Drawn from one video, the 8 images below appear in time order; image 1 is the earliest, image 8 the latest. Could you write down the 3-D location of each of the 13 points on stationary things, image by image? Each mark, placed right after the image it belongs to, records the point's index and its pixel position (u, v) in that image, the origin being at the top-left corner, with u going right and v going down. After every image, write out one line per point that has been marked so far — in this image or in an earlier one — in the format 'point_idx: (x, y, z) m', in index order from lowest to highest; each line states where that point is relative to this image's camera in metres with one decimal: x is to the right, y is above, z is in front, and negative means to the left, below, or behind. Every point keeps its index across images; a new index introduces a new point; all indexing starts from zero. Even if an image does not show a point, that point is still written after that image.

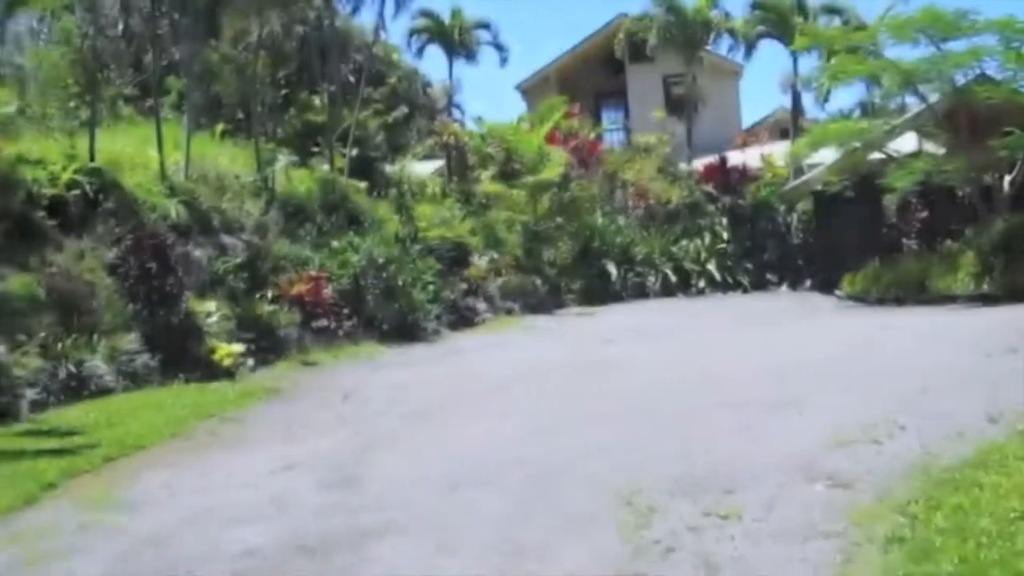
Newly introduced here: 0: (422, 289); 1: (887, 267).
0: (-1.3, 0.0, +17.5) m
1: (+5.9, +0.4, +18.7) m
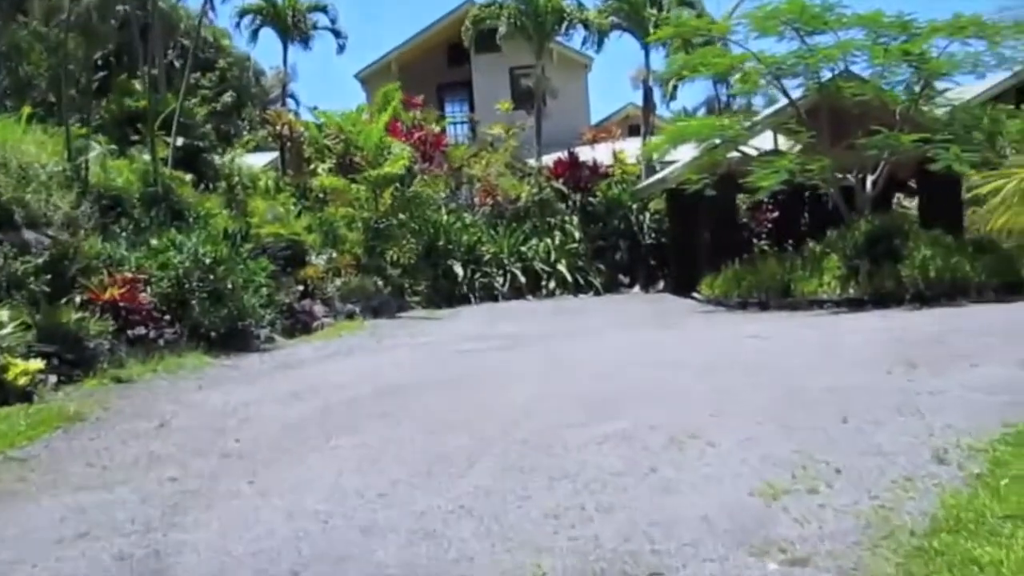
0: (-3.4, -0.1, +15.8) m
1: (+3.5, +0.3, +18.1) m
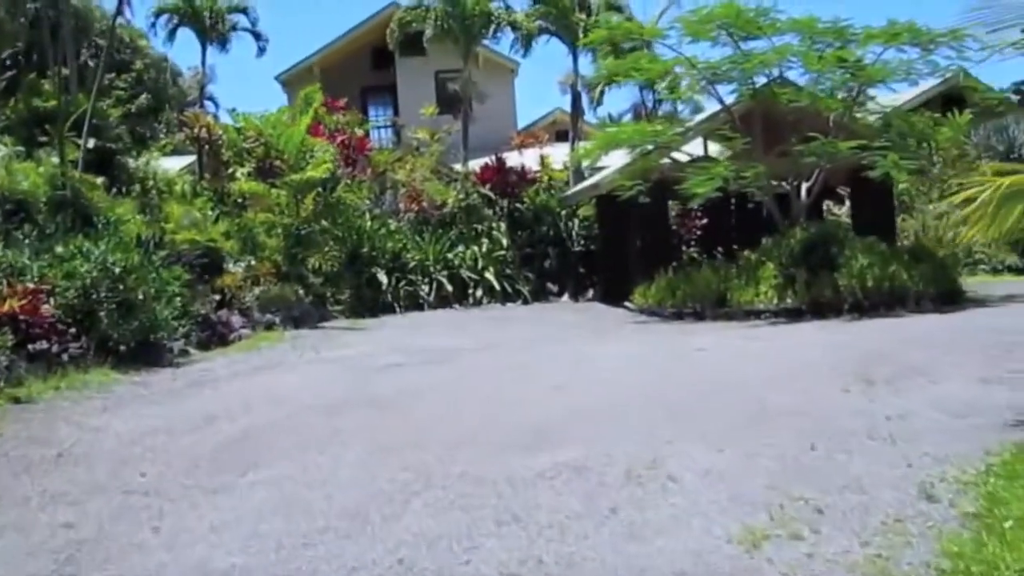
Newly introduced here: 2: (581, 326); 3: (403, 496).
0: (-4.3, -0.2, +14.9) m
1: (+2.5, +0.2, +17.6) m
2: (+1.0, -0.5, +16.4) m
3: (-0.5, -1.0, +5.7) m
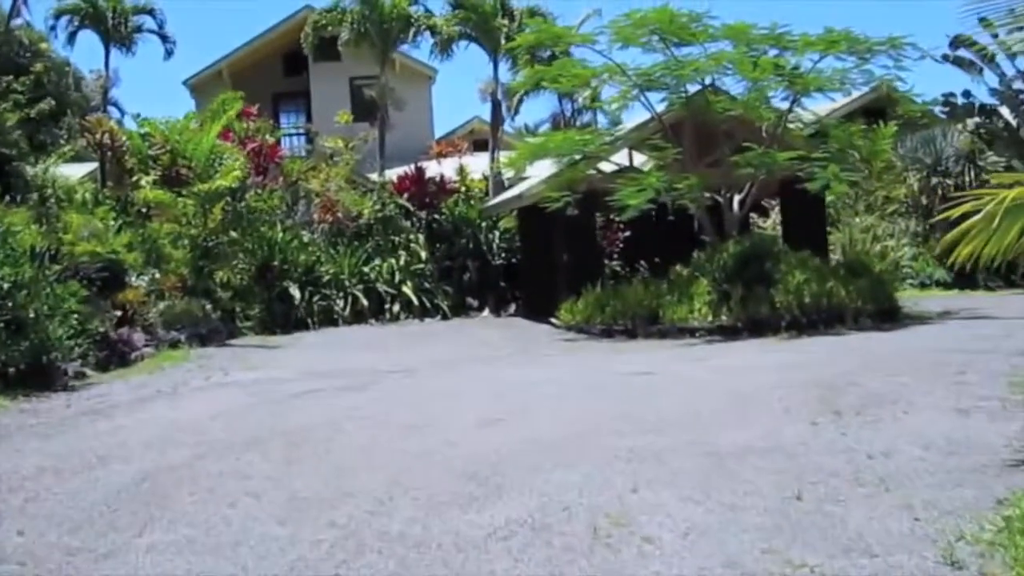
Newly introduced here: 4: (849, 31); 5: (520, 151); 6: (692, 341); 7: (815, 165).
0: (-5.2, -0.4, +13.7) m
1: (+1.4, -0.1, +16.9) m
2: (-0.1, -0.7, +15.6) m
3: (-0.7, -1.1, +4.8) m
4: (+4.3, +3.3, +15.1) m
5: (+0.1, +1.9, +16.5) m
6: (+2.2, -0.7, +14.7) m
7: (+4.1, +1.6, +16.0) m
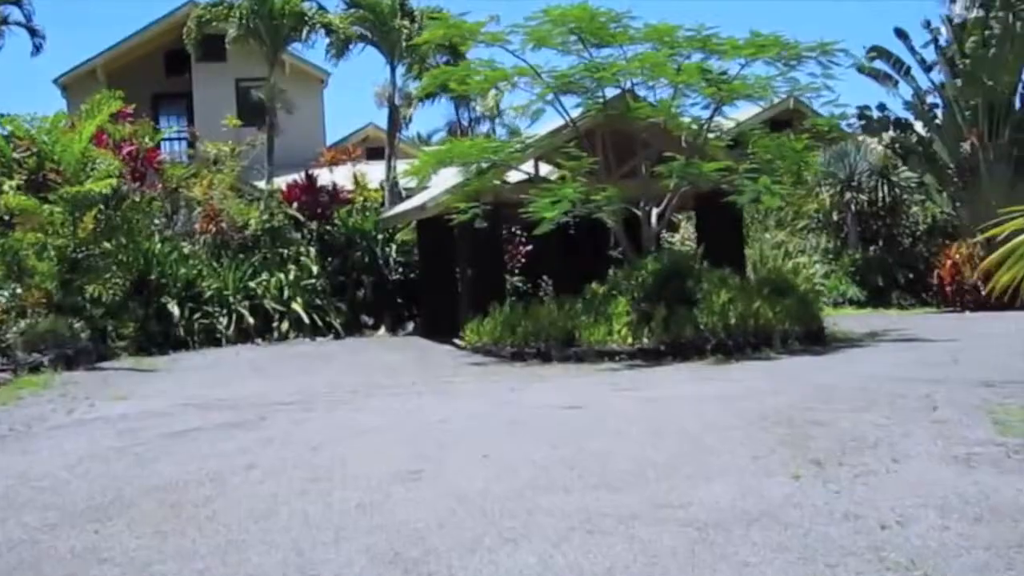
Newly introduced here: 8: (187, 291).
0: (-6.1, -0.6, +11.9) m
1: (+0.1, -0.3, +15.7) m
2: (-1.2, -1.0, +14.3) m
3: (-0.8, -1.2, +3.4) m
4: (+3.2, +3.0, +14.2) m
5: (-1.1, +1.7, +15.2) m
6: (+1.1, -0.9, +13.6) m
7: (+2.9, +1.4, +15.1) m
8: (-5.2, 0.0, +19.2) m
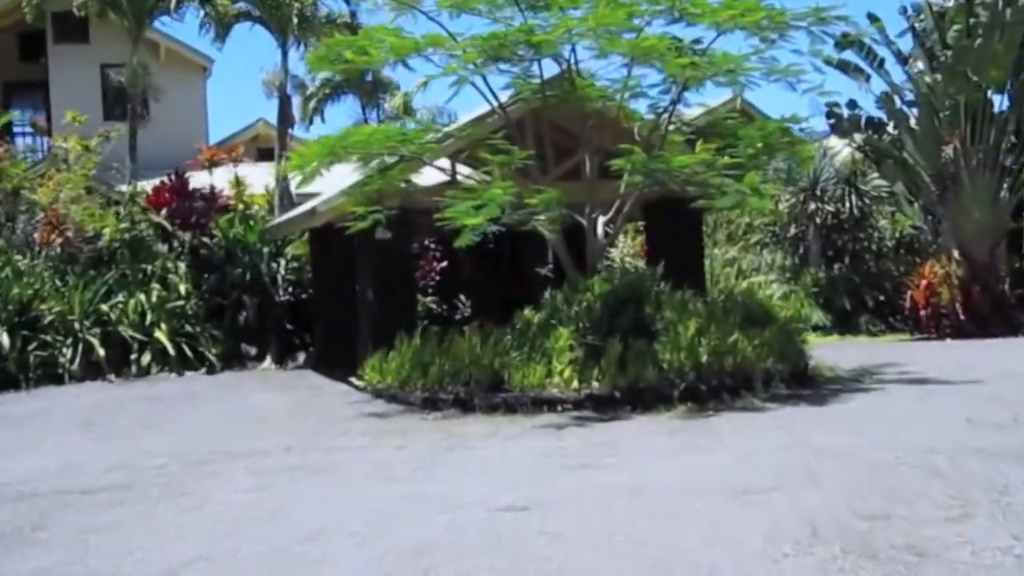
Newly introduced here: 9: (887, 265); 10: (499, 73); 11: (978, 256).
0: (-6.8, -0.8, +8.2) m
1: (-0.8, -0.6, +12.5) m
2: (-2.0, -1.2, +10.9) m
3: (-0.9, -1.3, +0.1) m
4: (+2.4, +2.7, +11.3) m
5: (-2.0, +1.4, +12.0) m
6: (+0.4, -1.1, +10.5) m
7: (+2.0, +1.1, +12.1) m
8: (-6.4, -0.4, +15.6) m
9: (+6.2, +0.4, +19.5) m
10: (-0.1, +2.1, +11.9) m
11: (+7.1, +0.5, +18.2) m
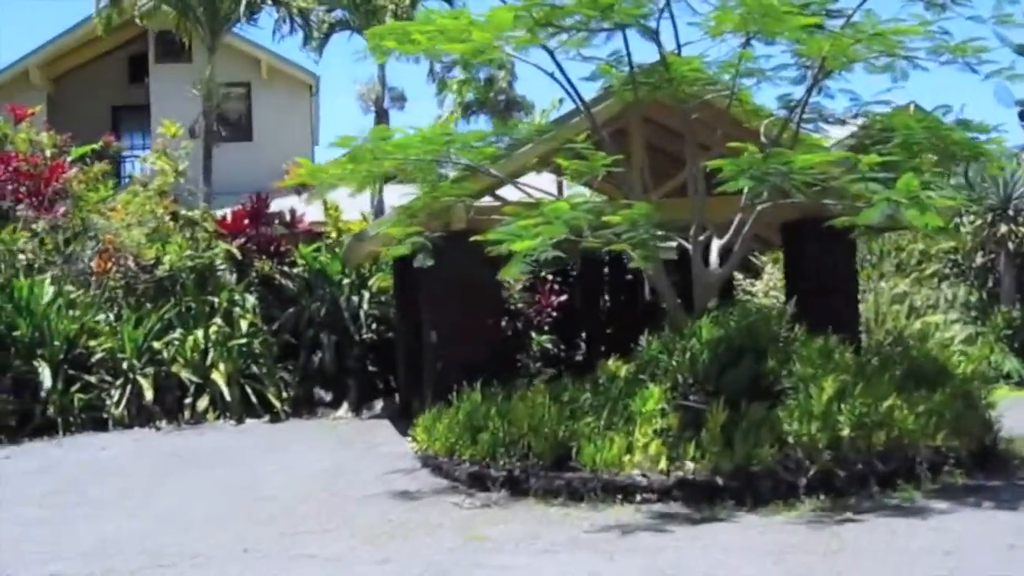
0: (-6.6, -1.0, +6.5) m
1: (-0.1, -0.9, +9.9) m
2: (-1.5, -1.5, +8.5) m
3: (-2.0, -1.4, -2.4) m
4: (+2.9, +2.4, +8.3) m
5: (-1.3, +1.1, +9.6) m
6: (+0.8, -1.4, +7.7) m
7: (+2.6, +0.8, +9.1) m
8: (-5.2, -0.8, +13.7) m
9: (+7.8, -0.2, +15.8) m
10: (+0.5, +1.8, +9.2) m
11: (+8.6, 0.0, +14.3) m
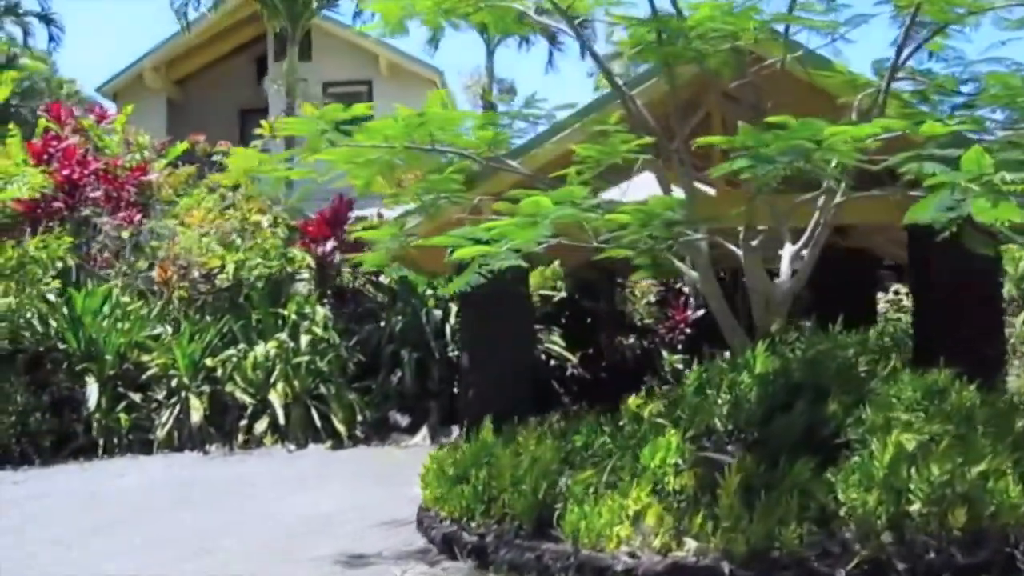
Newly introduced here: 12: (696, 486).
0: (-7.0, -1.0, +6.0) m
1: (0.0, -1.0, +8.1) m
2: (-1.7, -1.6, +7.0) m
3: (-4.2, -1.4, -3.6) m
4: (+2.7, +2.3, +6.0) m
5: (-1.3, +1.0, +8.0) m
6: (+0.4, -1.5, +5.8) m
7: (+2.5, +0.6, +6.9) m
8: (-4.2, -0.9, +12.9) m
9: (+8.9, -0.4, +12.4) m
10: (+0.5, +1.7, +7.4) m
11: (+9.4, -0.2, +10.9) m
12: (+1.0, -1.1, +6.4) m
